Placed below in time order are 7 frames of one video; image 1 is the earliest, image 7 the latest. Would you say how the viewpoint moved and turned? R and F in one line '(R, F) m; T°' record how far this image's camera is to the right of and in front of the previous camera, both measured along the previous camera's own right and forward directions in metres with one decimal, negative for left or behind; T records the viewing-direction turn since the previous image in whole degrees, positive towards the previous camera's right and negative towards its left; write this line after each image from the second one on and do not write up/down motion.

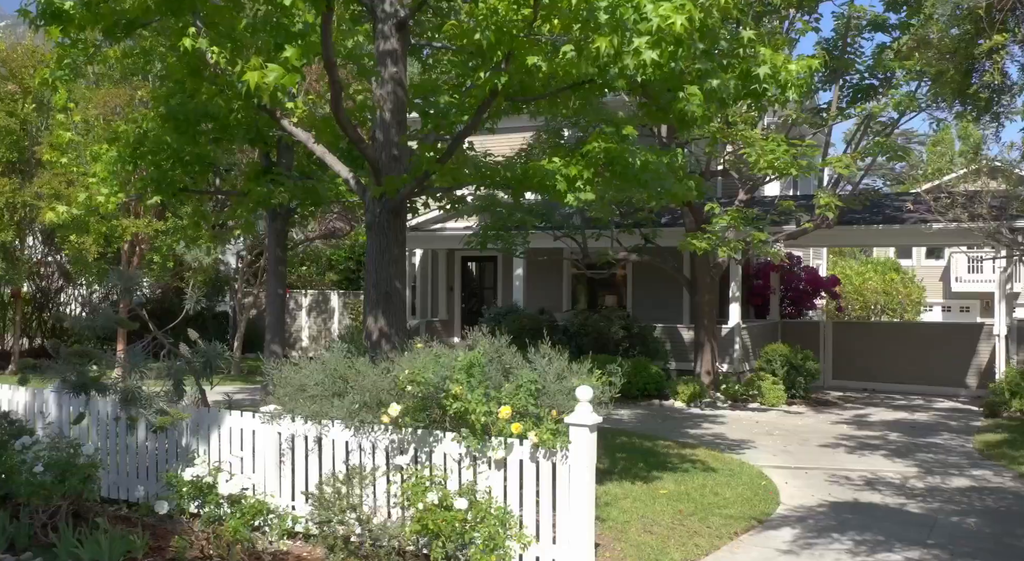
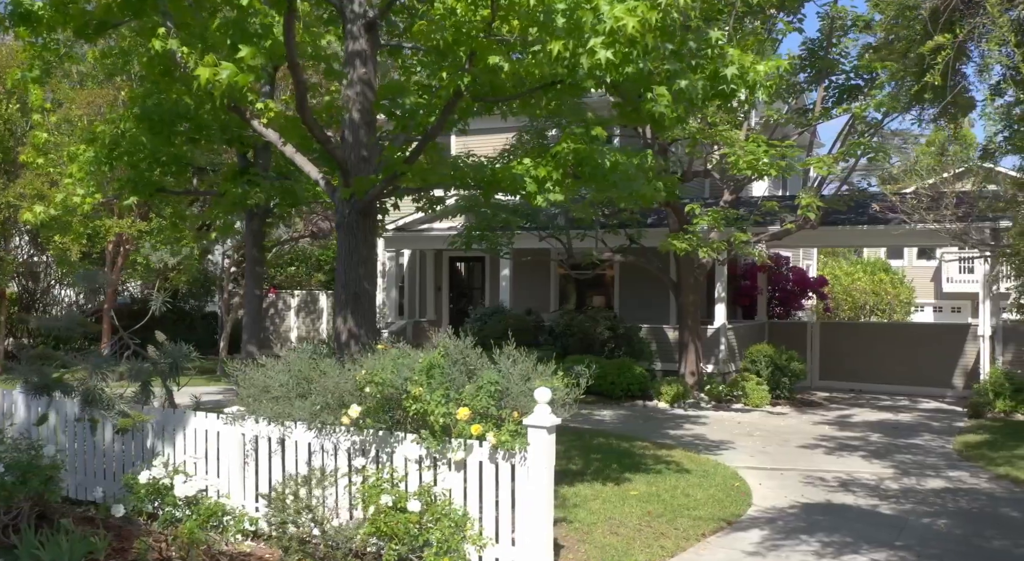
(+0.3, 0.0) m; 0°
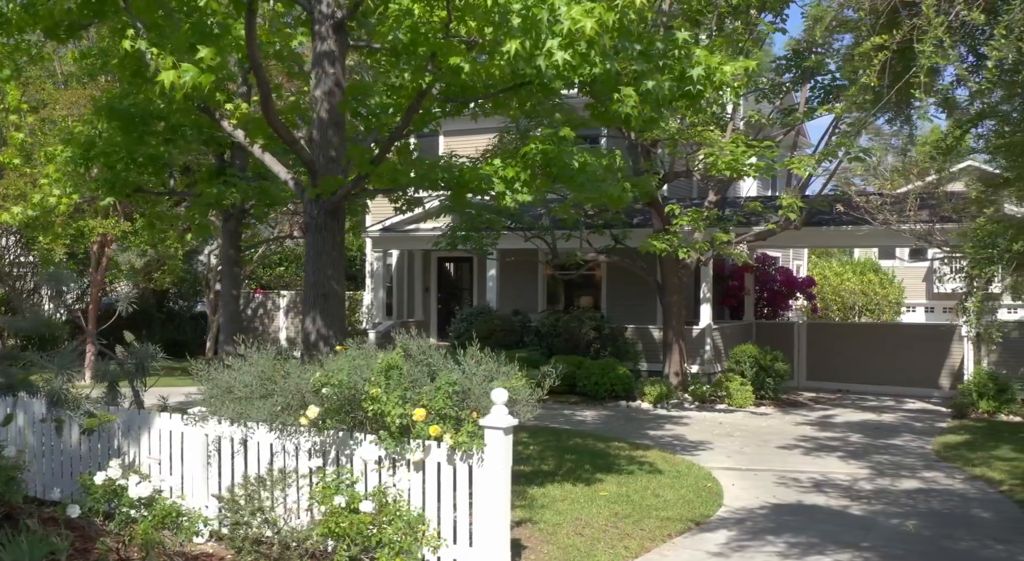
(+0.3, 0.0) m; 0°
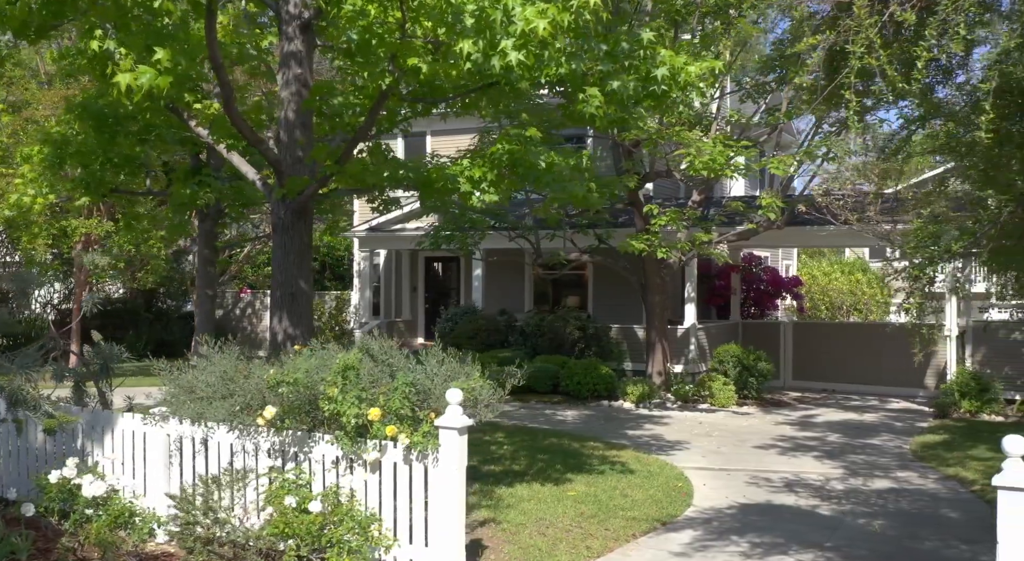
(+0.3, 0.0) m; 0°
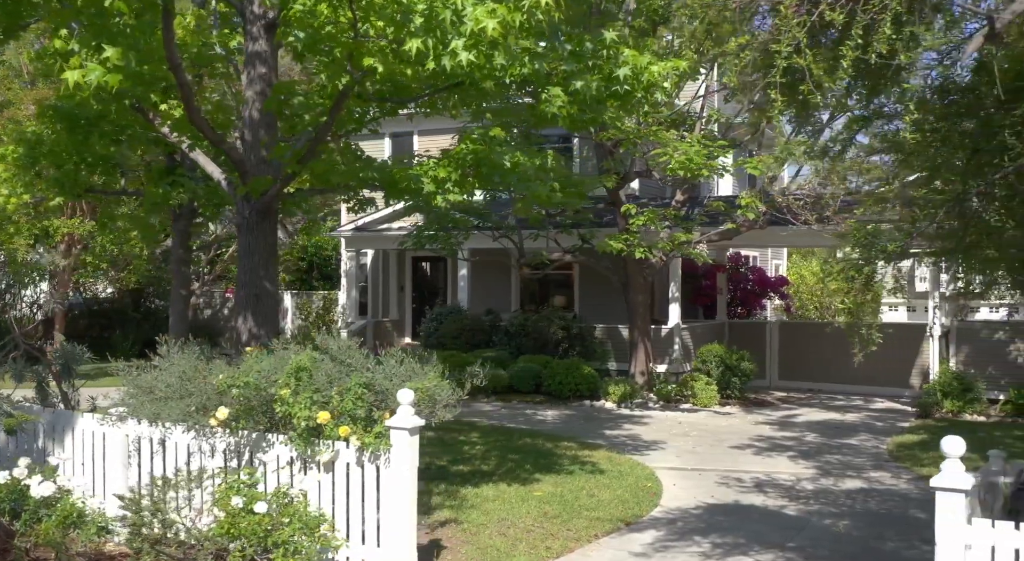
(+0.3, 0.0) m; 0°
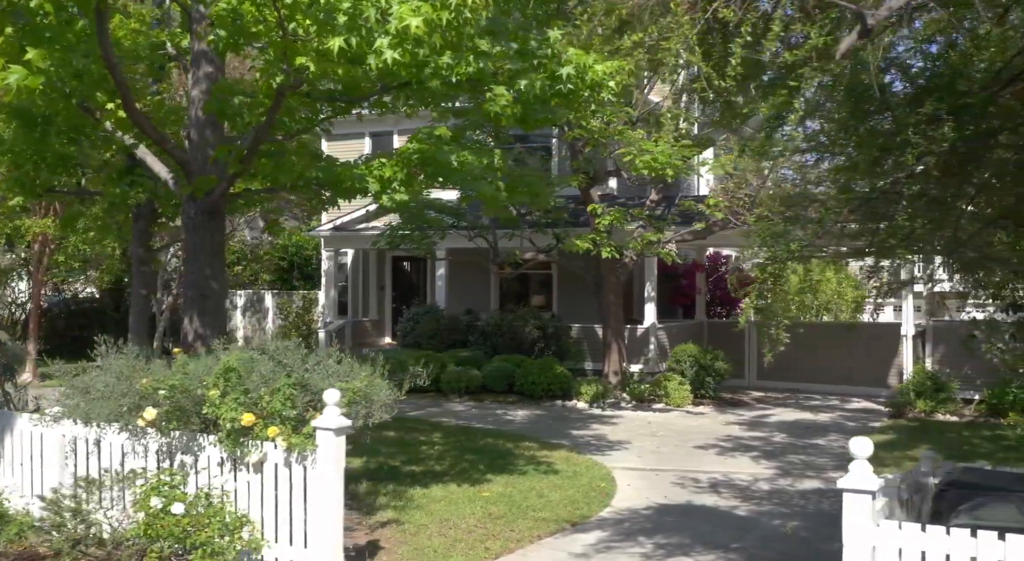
(+0.5, 0.0) m; 0°
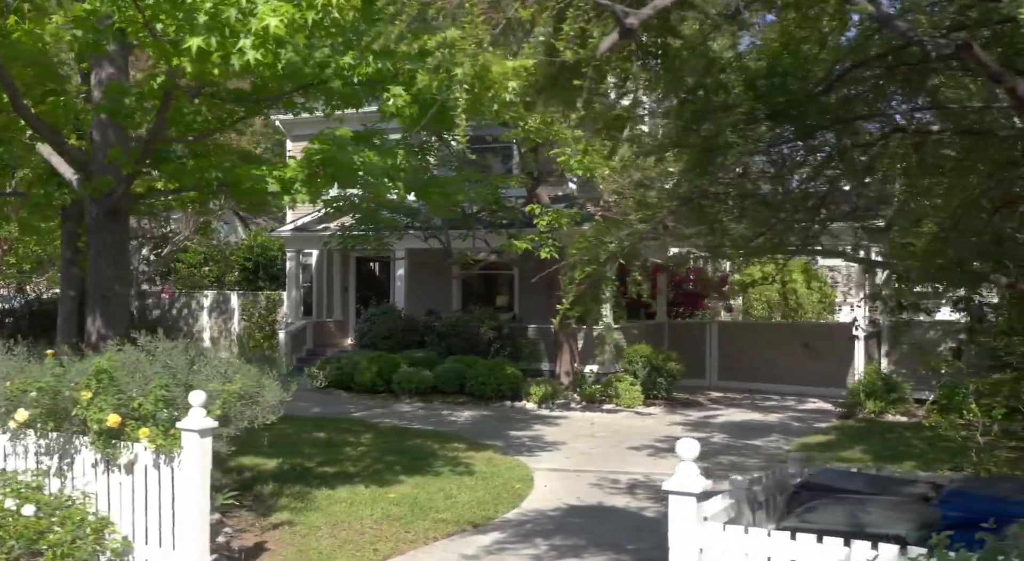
(+0.9, 0.0) m; 0°
